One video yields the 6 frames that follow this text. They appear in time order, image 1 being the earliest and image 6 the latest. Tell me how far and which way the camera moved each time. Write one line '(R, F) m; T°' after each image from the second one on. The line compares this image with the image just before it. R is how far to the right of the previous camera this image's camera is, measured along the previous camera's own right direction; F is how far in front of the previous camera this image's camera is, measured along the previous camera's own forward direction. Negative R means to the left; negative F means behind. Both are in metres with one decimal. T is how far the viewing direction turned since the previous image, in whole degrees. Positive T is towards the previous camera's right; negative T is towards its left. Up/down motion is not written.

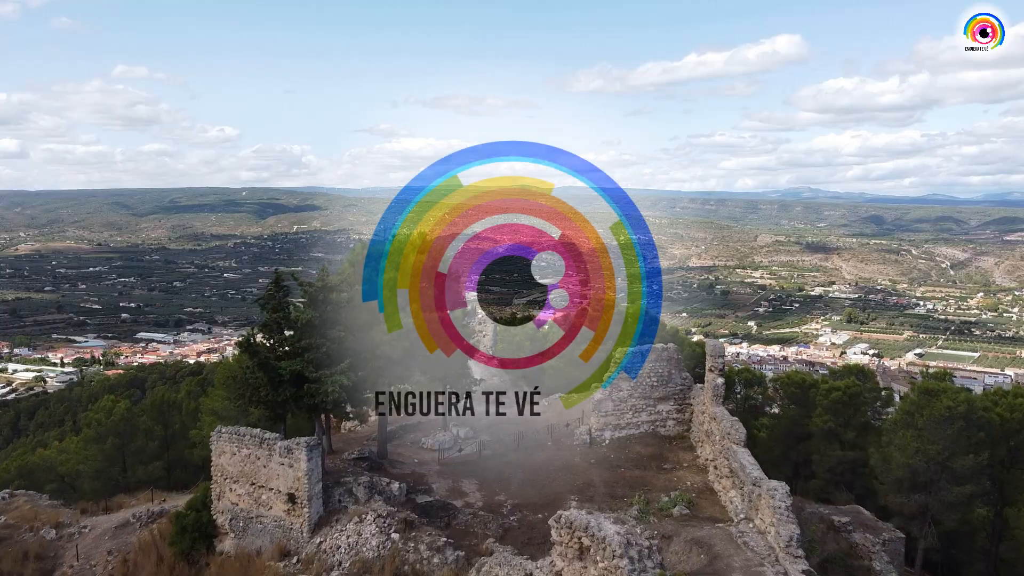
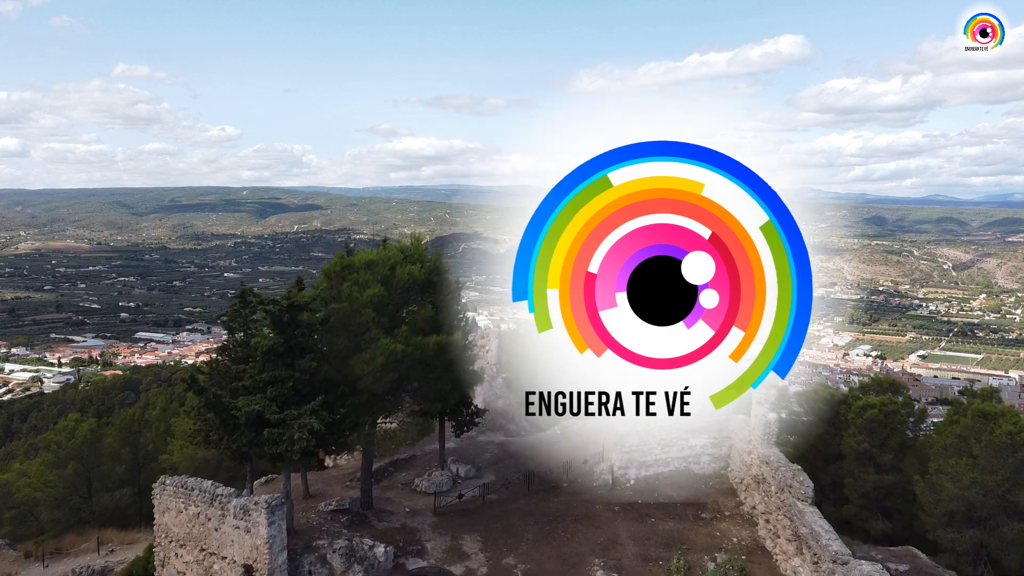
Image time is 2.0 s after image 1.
(-0.2, +2.0) m; 0°
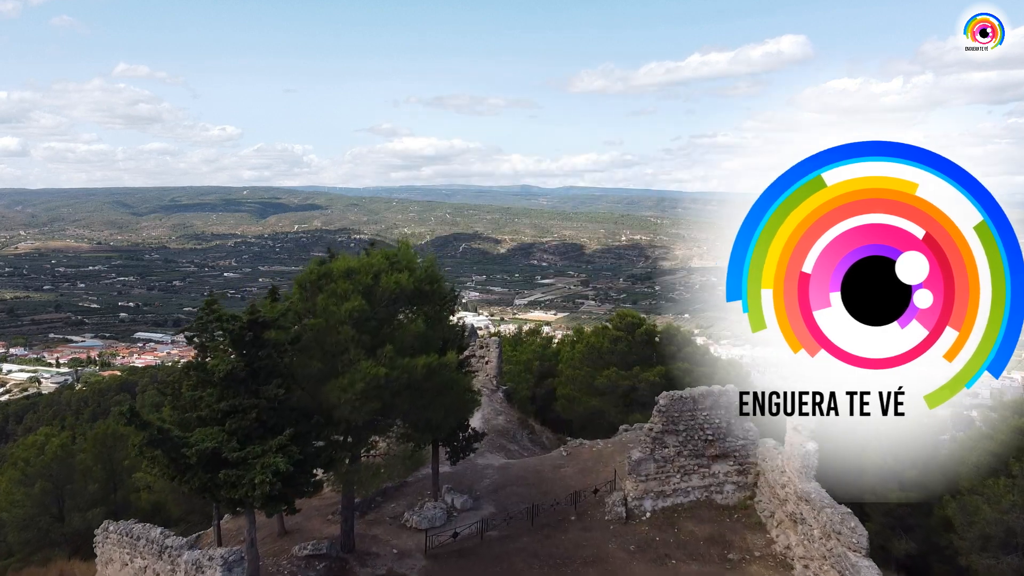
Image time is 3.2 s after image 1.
(0.0, +1.2) m; 0°
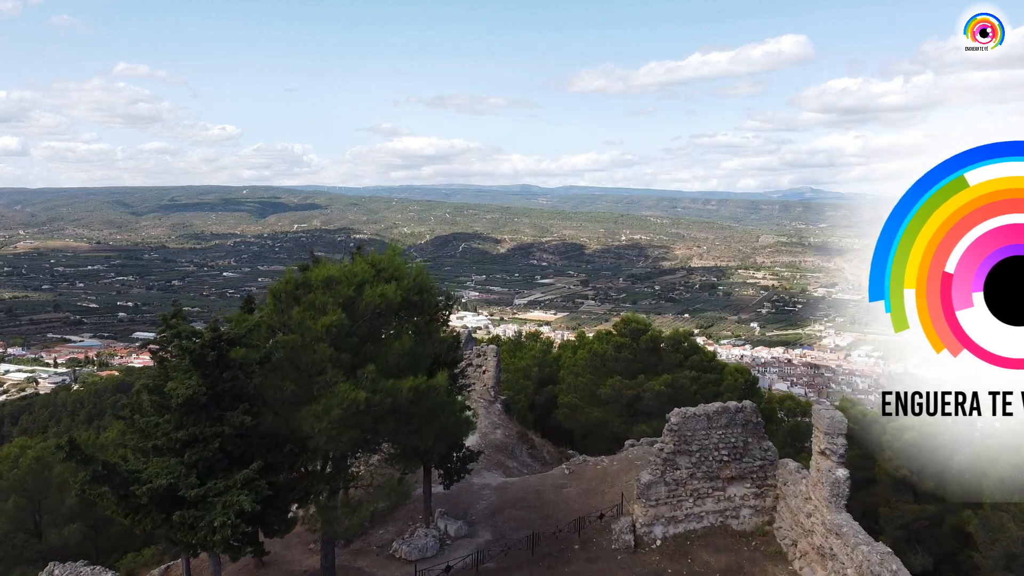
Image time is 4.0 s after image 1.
(0.0, +0.8) m; 0°
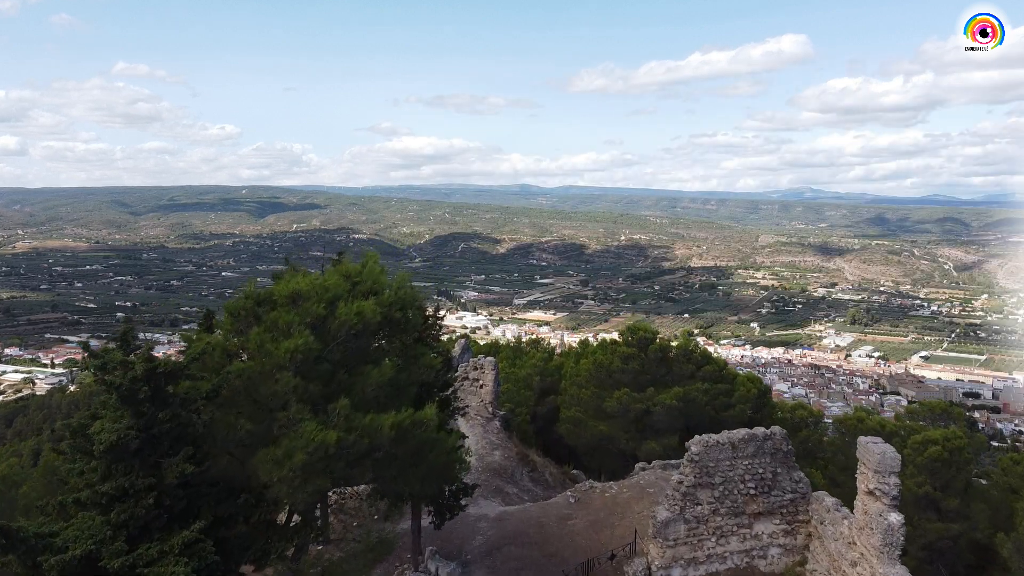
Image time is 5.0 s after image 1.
(0.0, +1.1) m; 0°
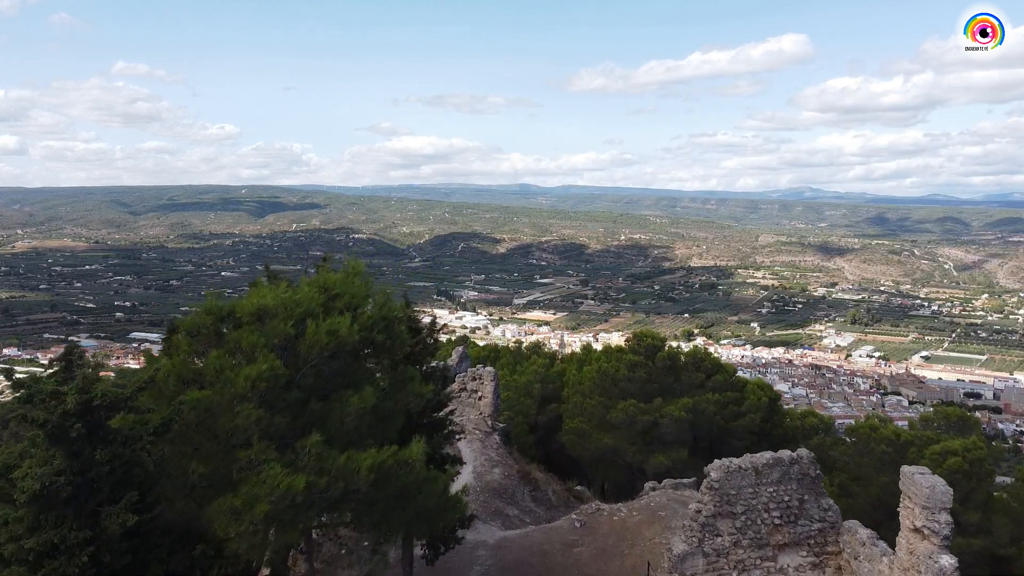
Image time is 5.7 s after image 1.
(0.0, +0.8) m; 0°
